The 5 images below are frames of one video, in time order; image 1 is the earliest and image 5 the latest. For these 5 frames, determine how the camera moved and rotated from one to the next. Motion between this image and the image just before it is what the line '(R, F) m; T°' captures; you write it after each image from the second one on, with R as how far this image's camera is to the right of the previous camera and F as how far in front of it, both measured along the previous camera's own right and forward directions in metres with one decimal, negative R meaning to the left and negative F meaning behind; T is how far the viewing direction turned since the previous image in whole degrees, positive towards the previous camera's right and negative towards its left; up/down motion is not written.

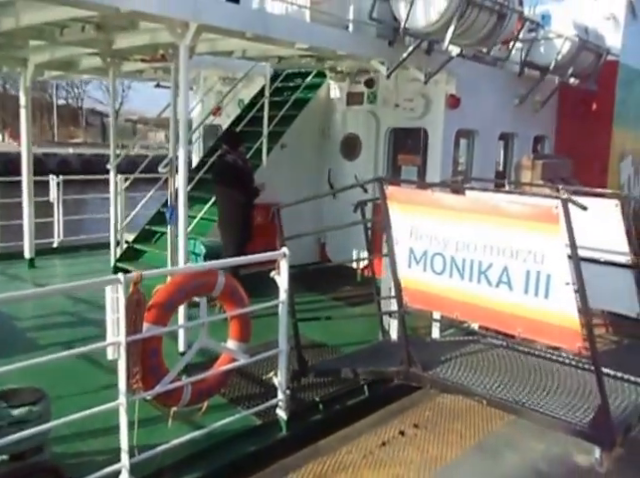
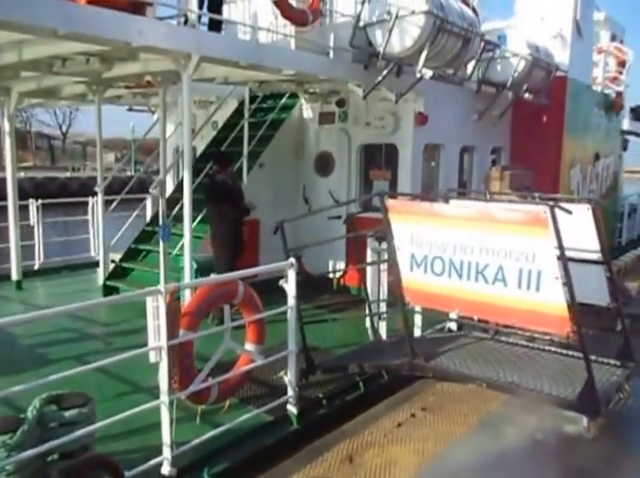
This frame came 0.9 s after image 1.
(-0.3, -0.4) m; +4°
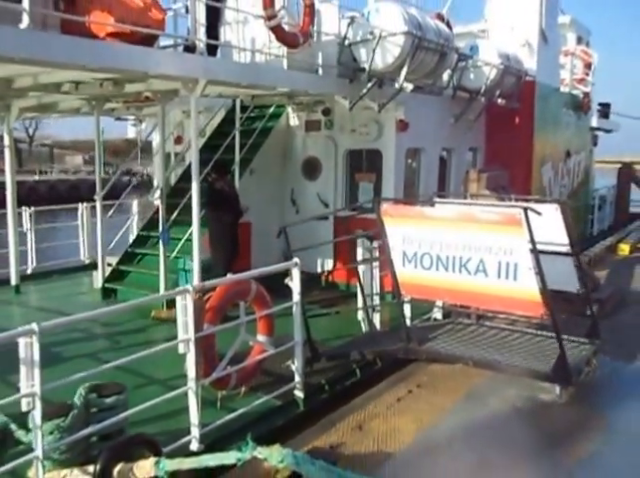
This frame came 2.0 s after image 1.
(-0.2, -0.5) m; +2°
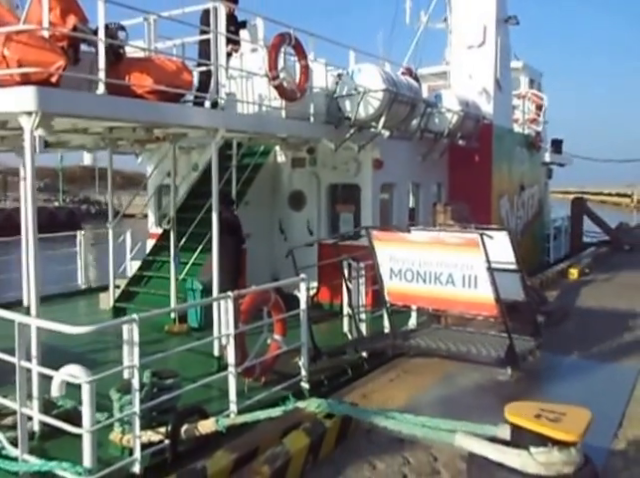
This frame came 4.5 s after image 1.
(-0.4, -1.3) m; +3°
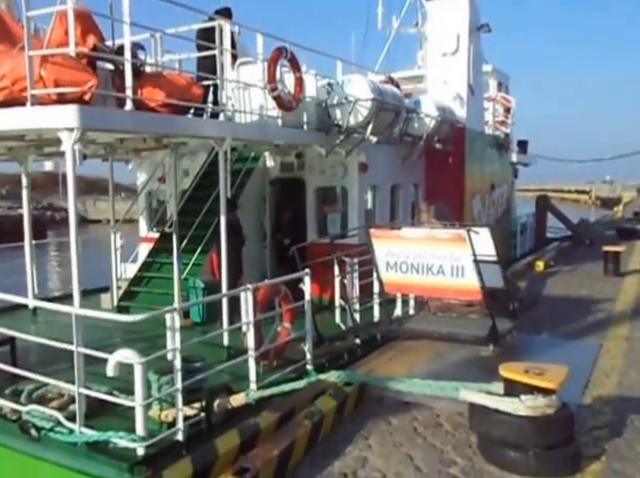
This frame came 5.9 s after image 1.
(-0.3, -0.7) m; +3°
